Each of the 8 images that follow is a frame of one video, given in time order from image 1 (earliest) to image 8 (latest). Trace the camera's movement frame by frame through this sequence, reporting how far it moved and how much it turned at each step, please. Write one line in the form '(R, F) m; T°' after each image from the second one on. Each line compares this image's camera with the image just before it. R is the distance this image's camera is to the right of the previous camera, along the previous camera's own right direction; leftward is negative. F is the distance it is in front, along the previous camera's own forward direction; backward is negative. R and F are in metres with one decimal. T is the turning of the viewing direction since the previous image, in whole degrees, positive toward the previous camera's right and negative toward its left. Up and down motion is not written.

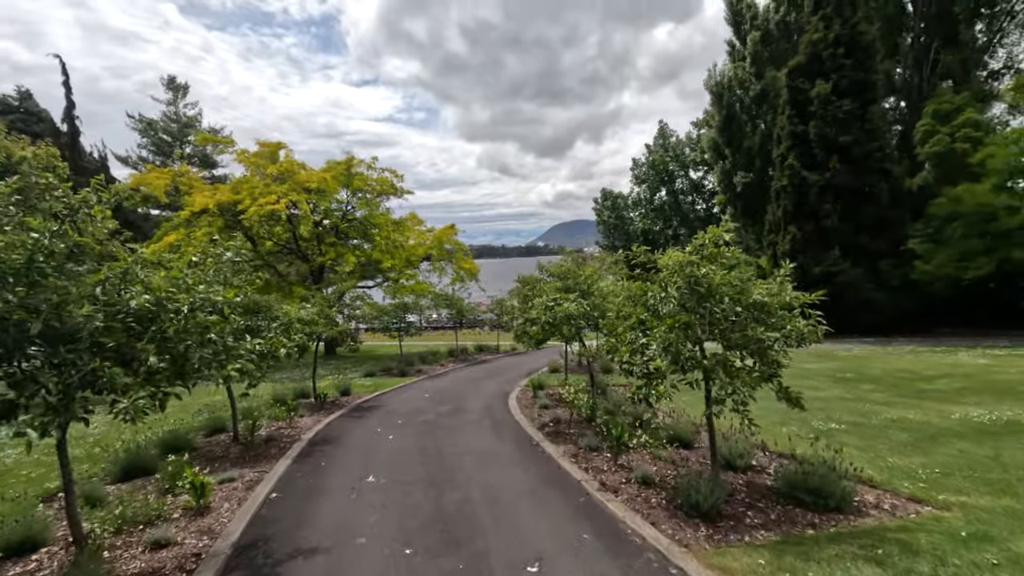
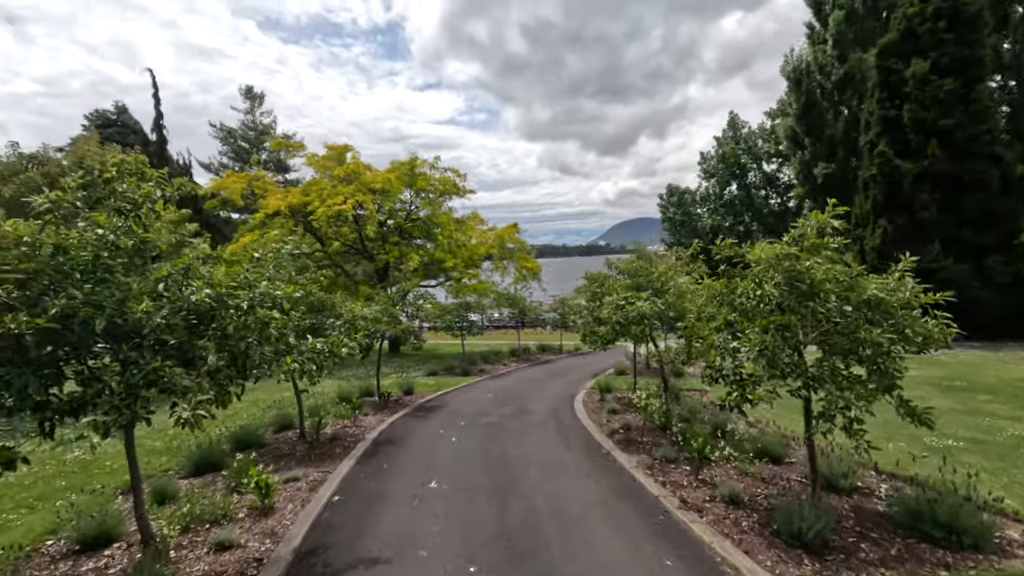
(-0.1, +0.5) m; -6°
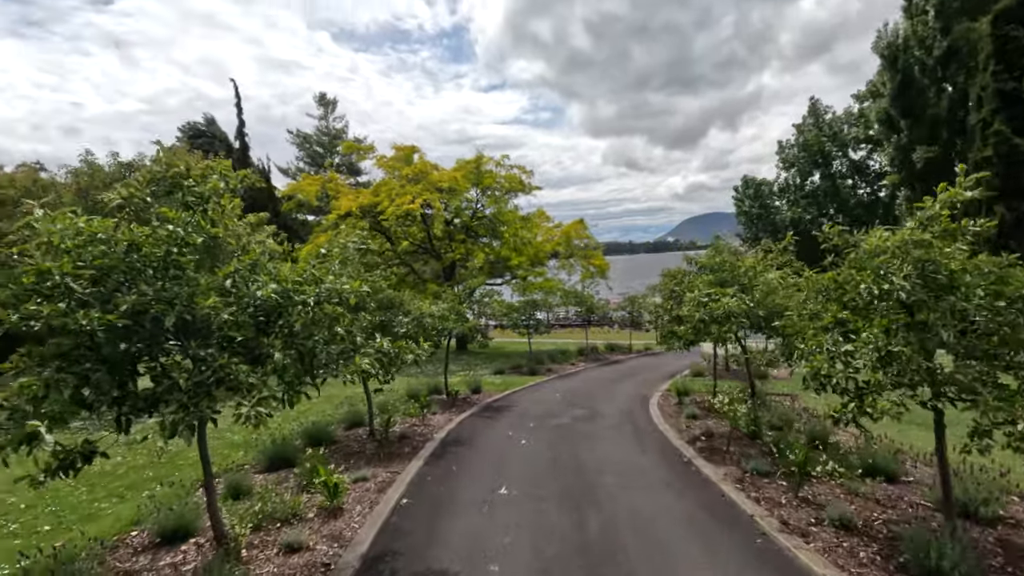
(-0.1, +0.5) m; -7°
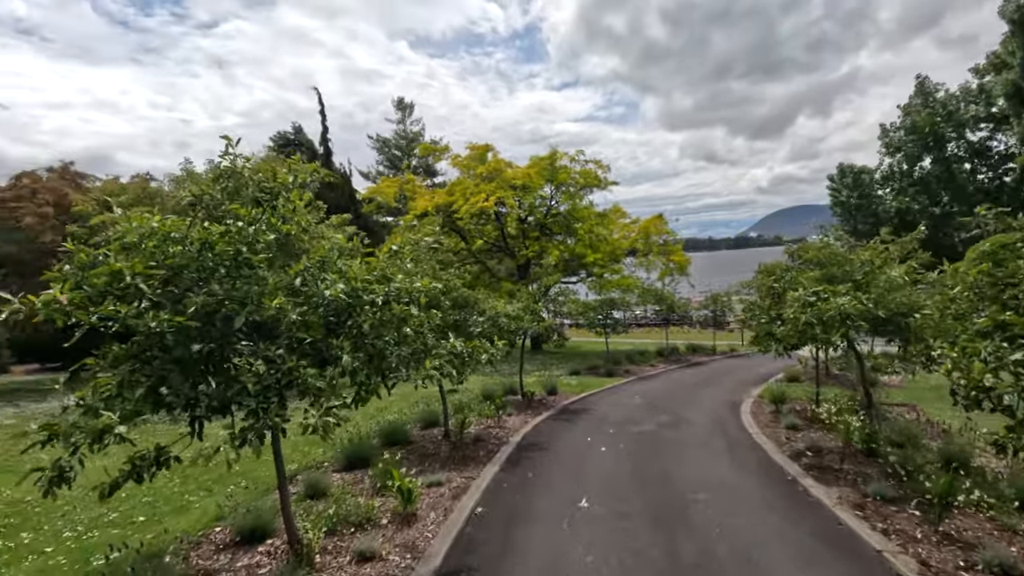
(-0.1, +0.5) m; -8°
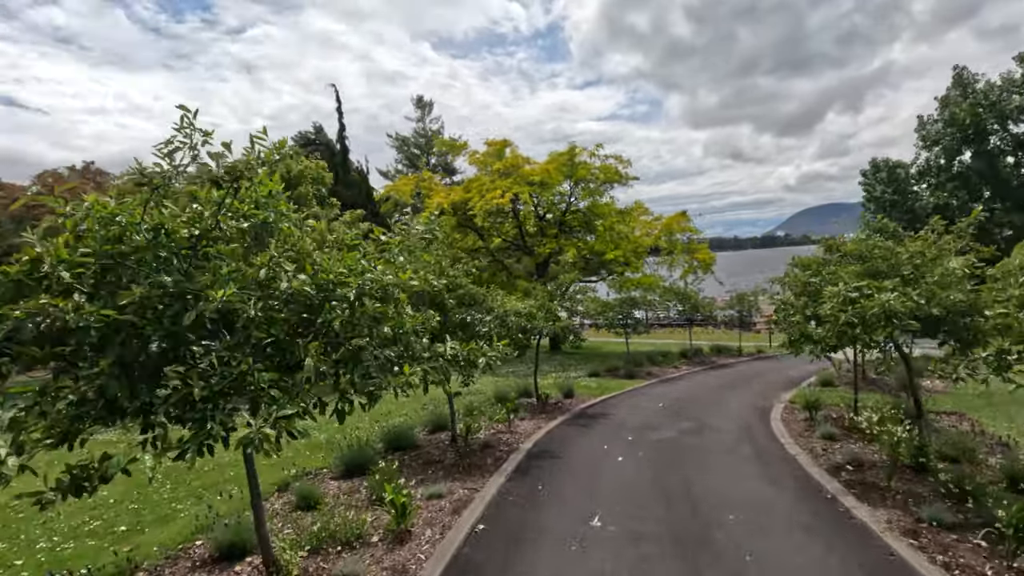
(+0.2, +0.7) m; -2°
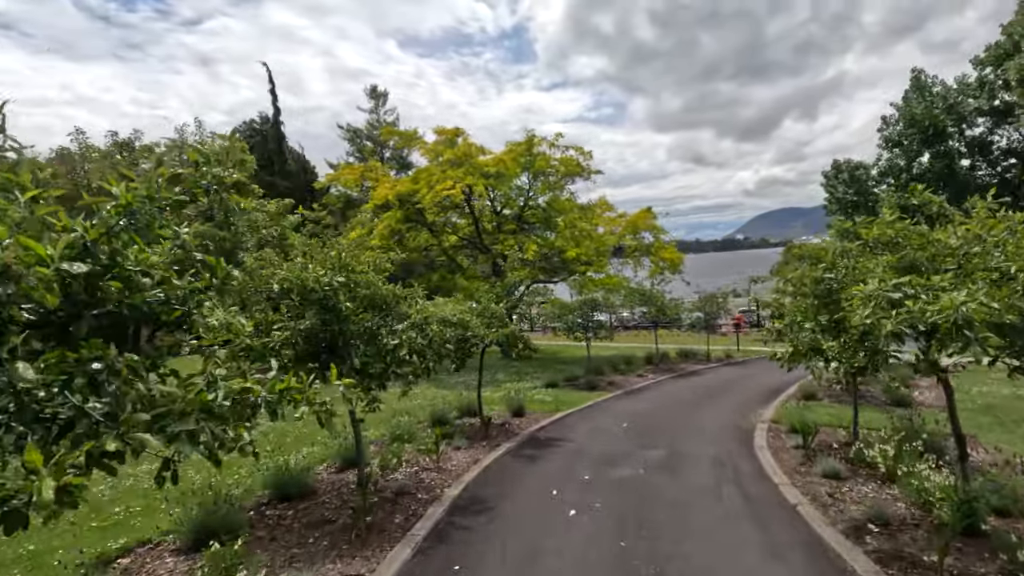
(+0.6, +2.2) m; +4°
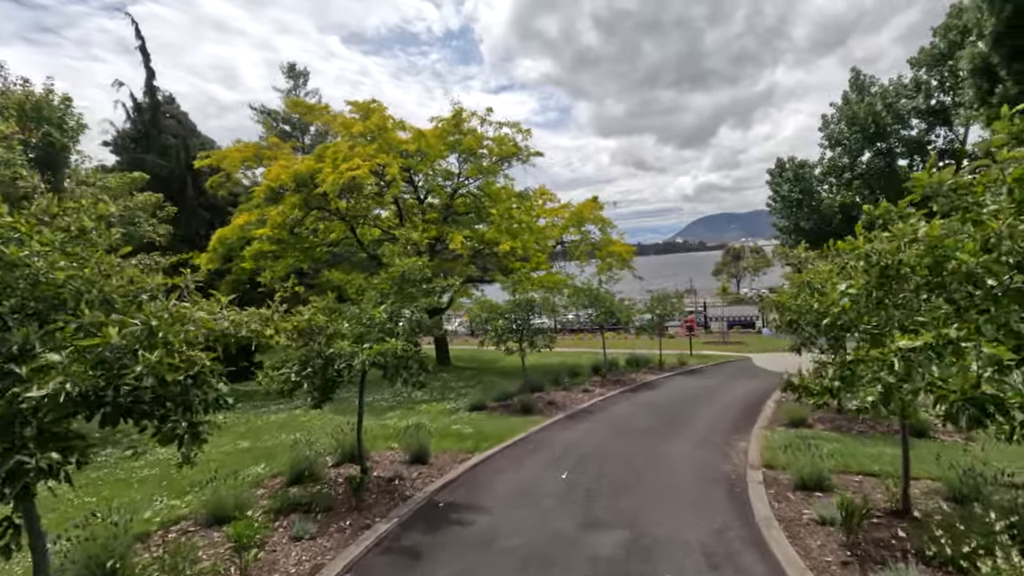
(+0.9, +3.6) m; +6°
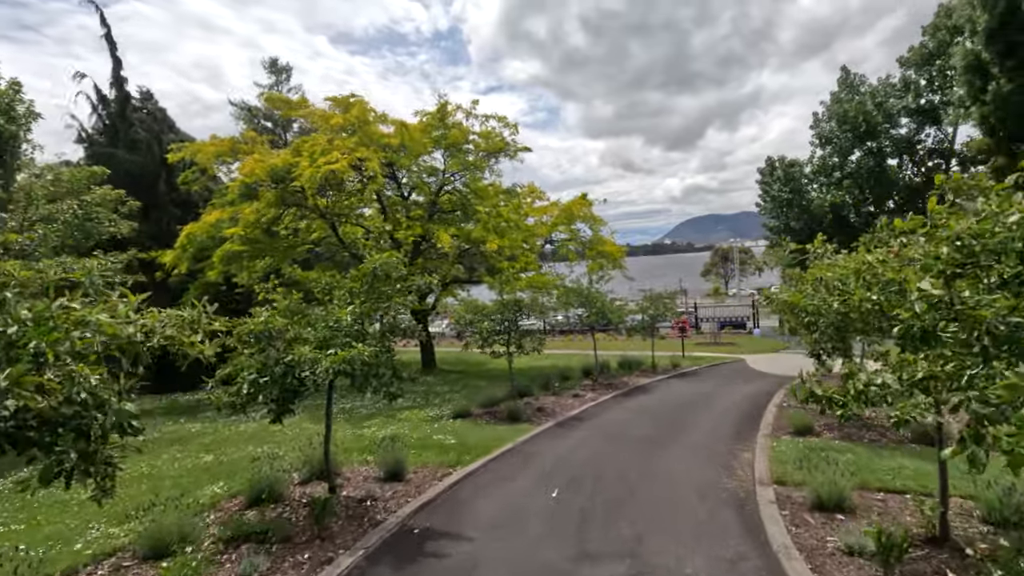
(+0.1, +0.8) m; +1°
